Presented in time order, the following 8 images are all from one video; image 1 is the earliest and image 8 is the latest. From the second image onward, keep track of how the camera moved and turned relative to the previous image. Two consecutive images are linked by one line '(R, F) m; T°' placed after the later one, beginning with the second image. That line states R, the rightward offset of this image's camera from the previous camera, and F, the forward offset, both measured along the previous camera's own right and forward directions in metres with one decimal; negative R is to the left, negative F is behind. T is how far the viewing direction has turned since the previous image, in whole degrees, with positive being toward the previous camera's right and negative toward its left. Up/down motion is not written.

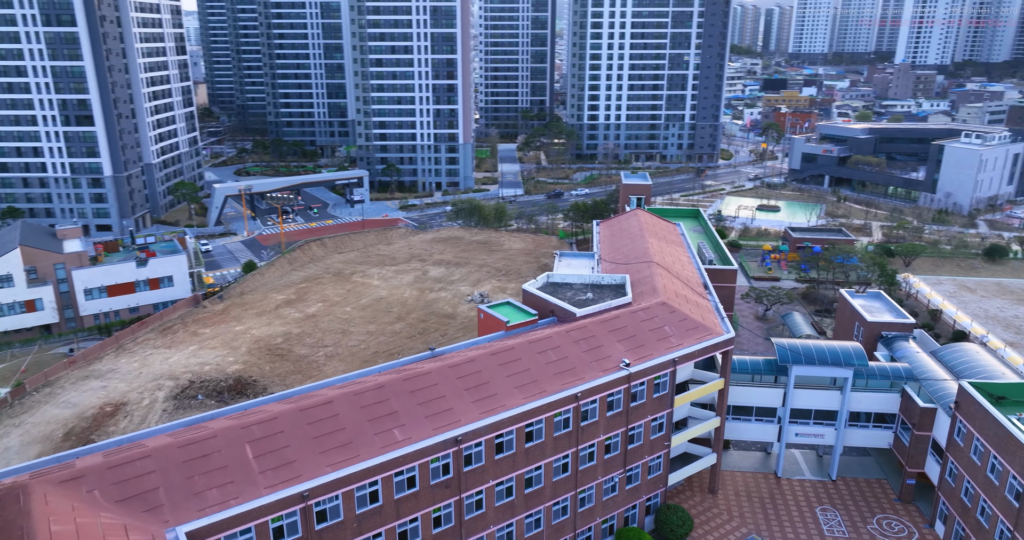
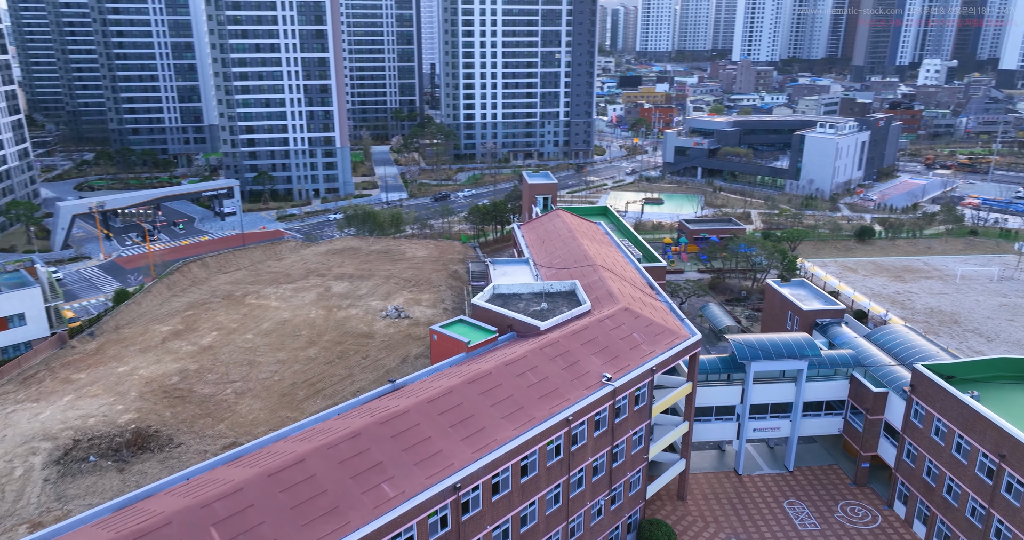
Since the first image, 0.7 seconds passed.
(-2.5, +1.9) m; +11°
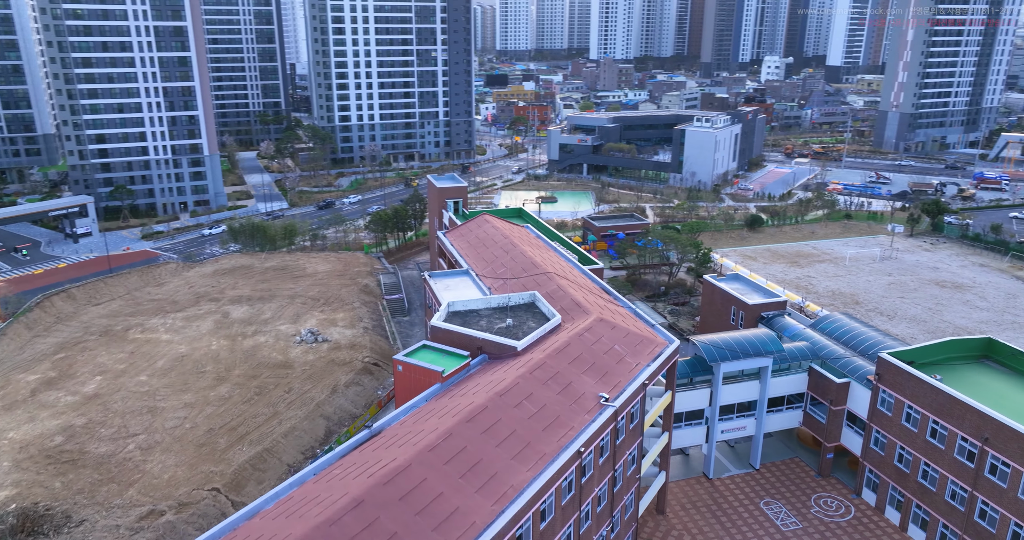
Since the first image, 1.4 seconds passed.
(-2.5, +2.1) m; +11°
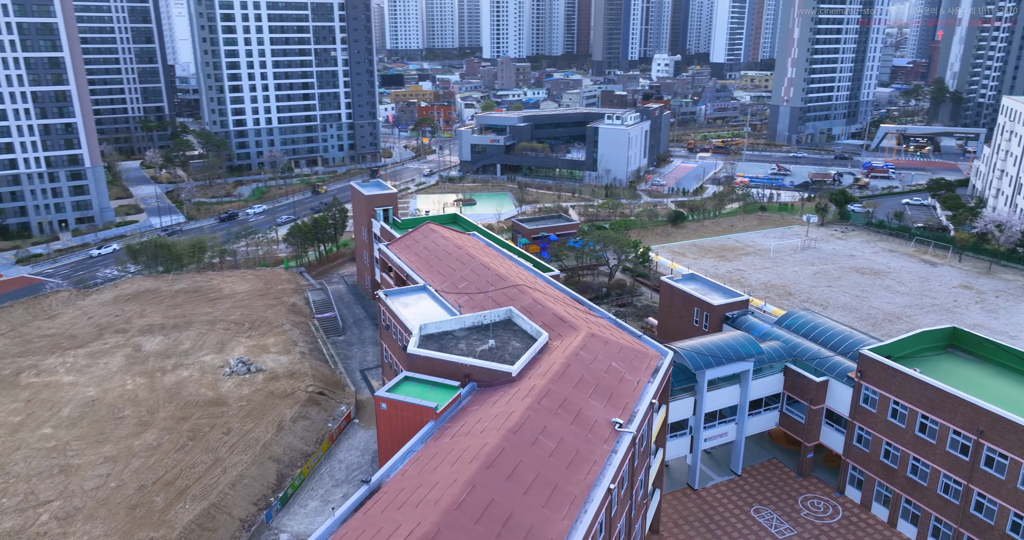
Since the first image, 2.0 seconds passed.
(-2.1, +1.8) m; +8°
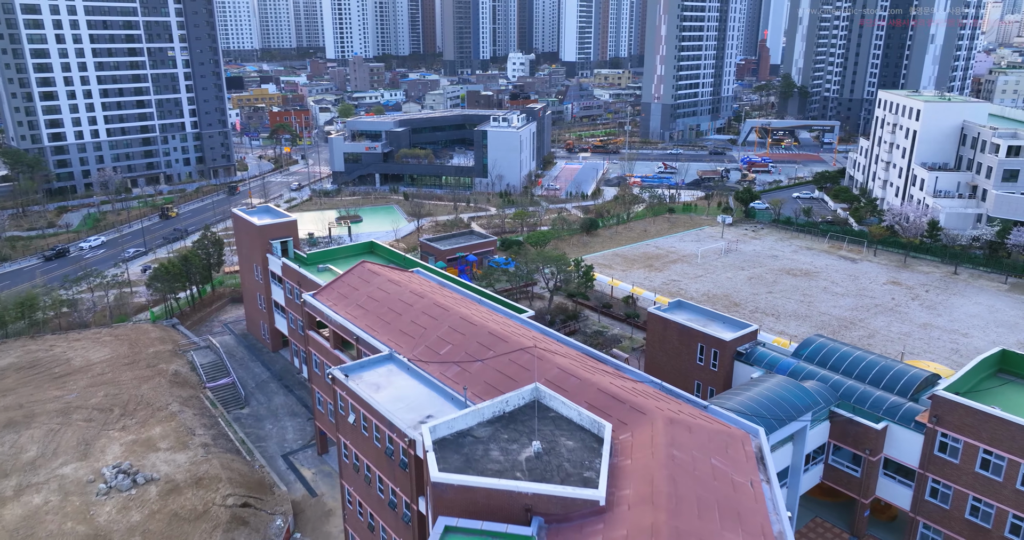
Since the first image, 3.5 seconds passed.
(-3.4, +5.4) m; +12°
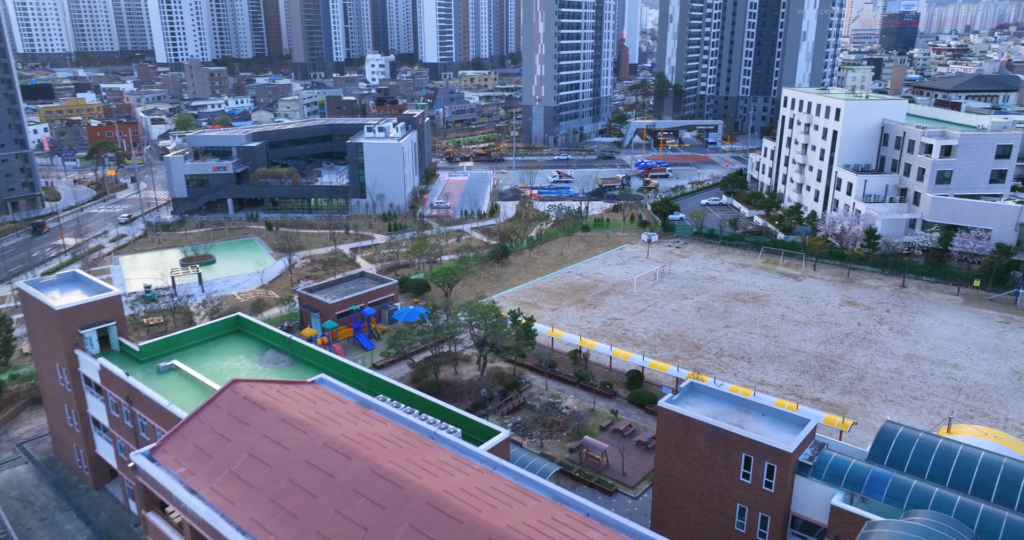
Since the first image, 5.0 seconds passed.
(-1.8, +7.7) m; +11°
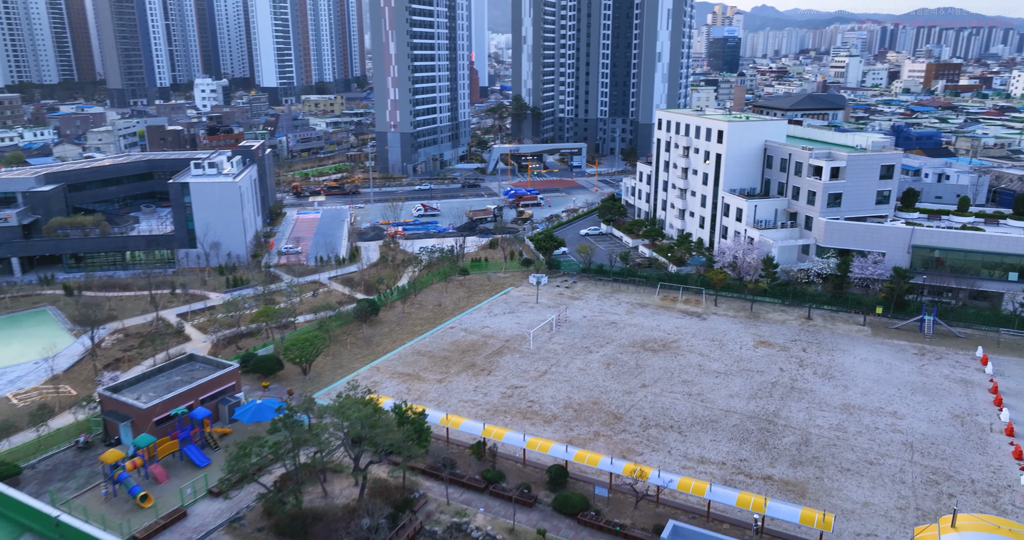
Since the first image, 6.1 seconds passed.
(-0.6, +5.8) m; +12°
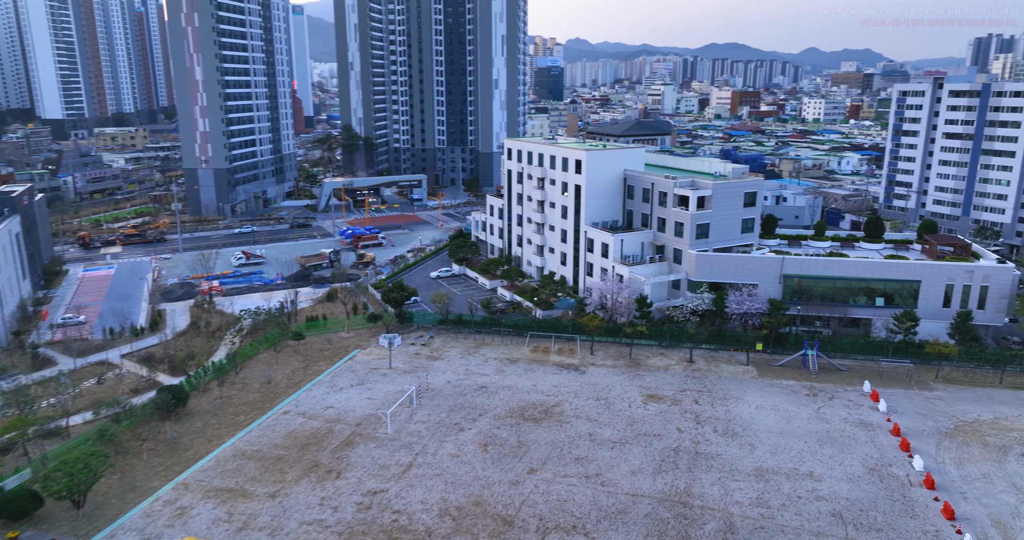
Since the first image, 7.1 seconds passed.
(-0.2, +5.3) m; +13°
